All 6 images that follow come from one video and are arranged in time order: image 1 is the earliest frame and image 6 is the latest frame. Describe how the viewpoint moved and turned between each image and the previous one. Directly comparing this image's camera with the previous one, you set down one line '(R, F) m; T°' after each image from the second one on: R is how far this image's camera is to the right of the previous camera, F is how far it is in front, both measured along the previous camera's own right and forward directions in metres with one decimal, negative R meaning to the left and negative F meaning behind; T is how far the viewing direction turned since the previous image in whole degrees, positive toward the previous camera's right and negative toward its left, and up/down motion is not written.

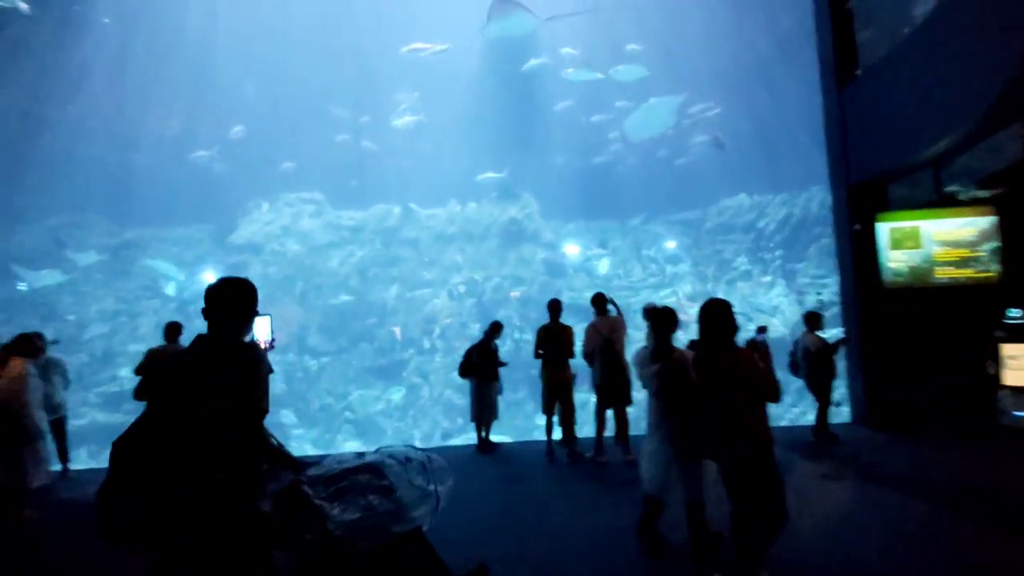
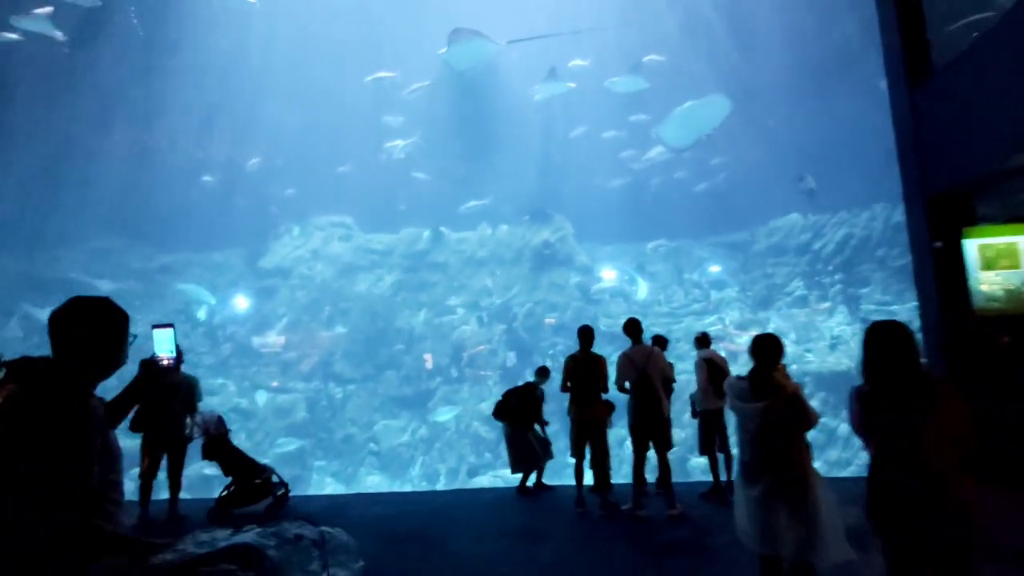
(+0.1, +0.7) m; -4°
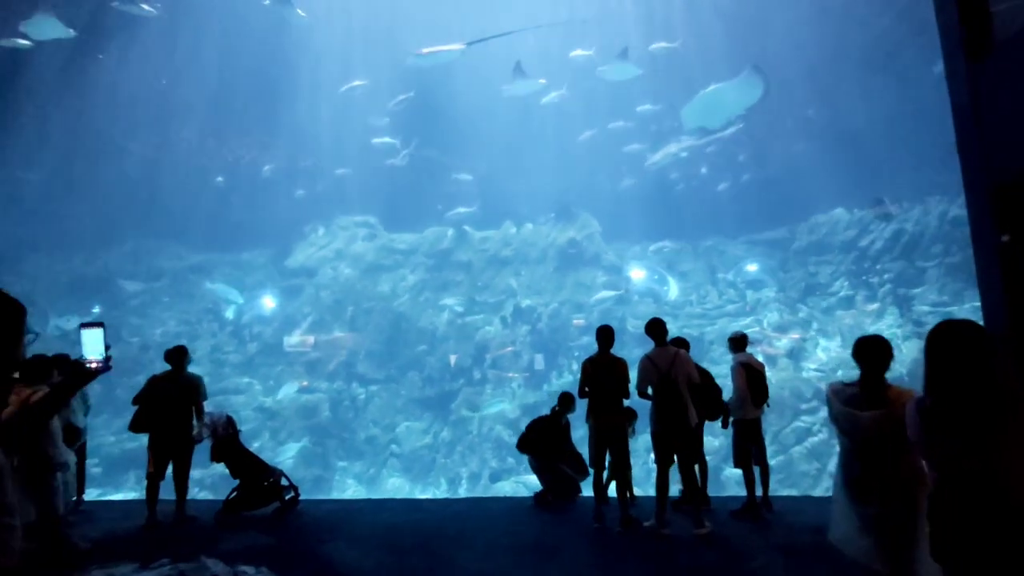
(+0.2, +0.4) m; -3°
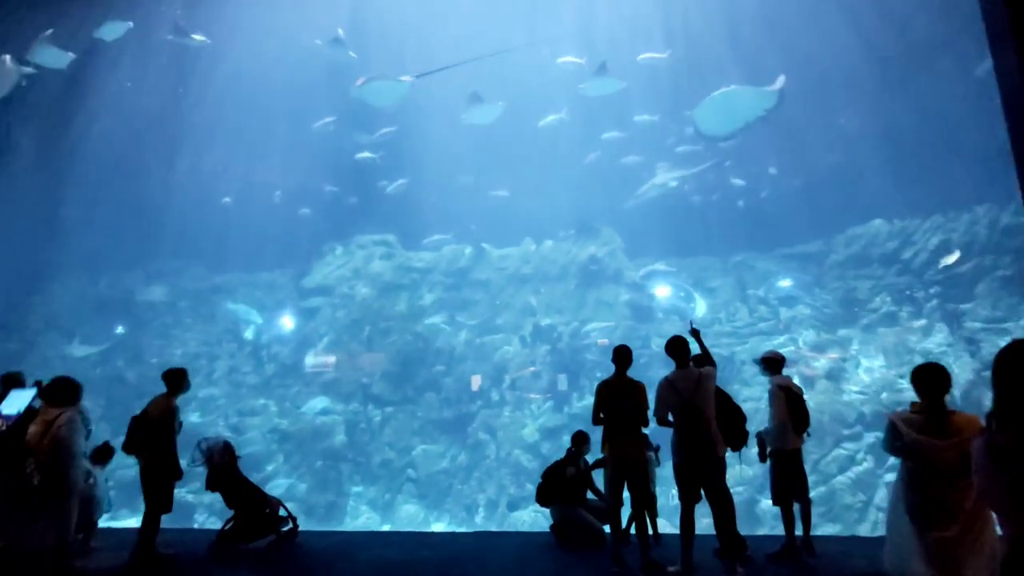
(+0.2, +0.4) m; -3°
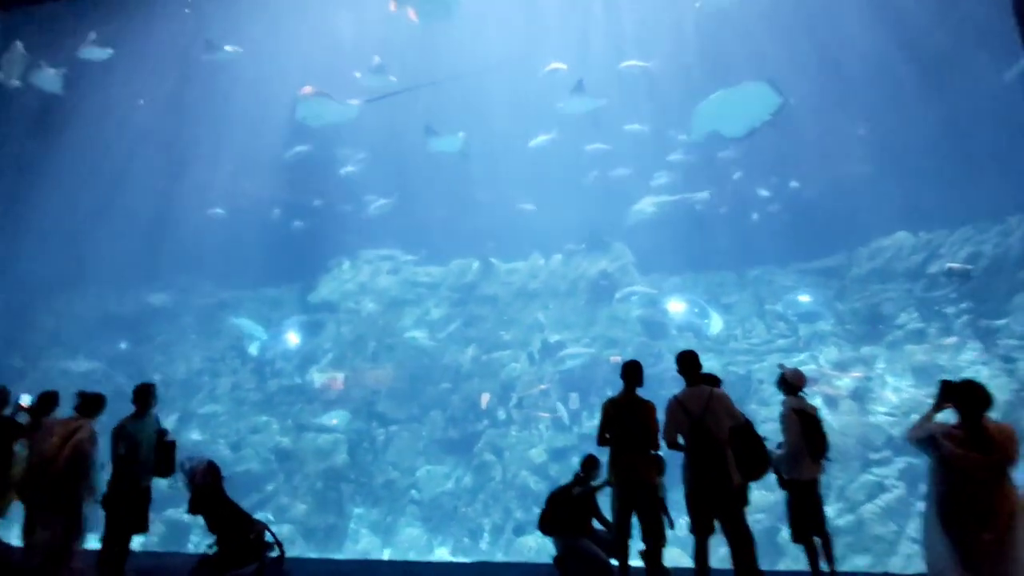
(+0.1, +0.3) m; -1°
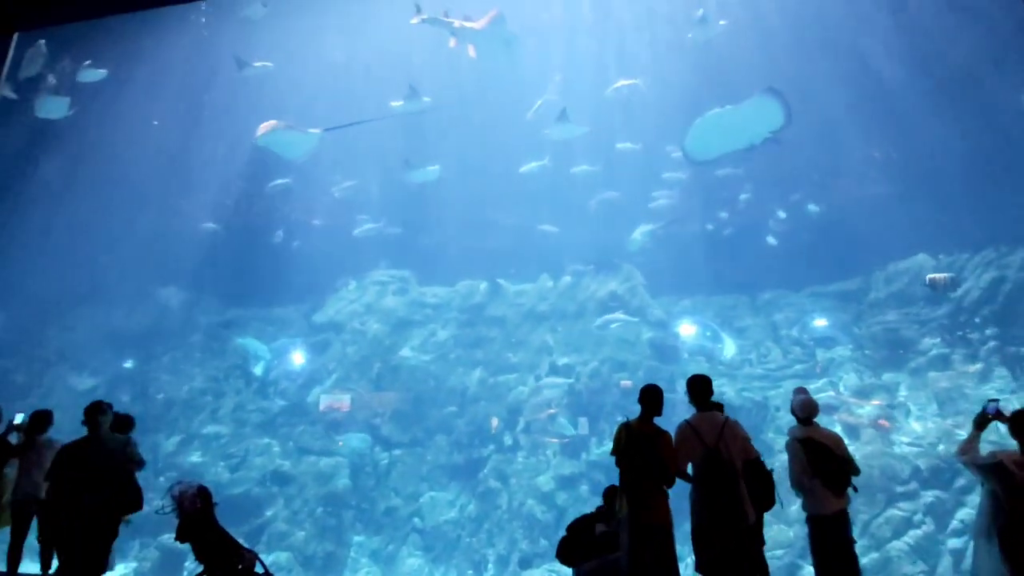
(0.0, +0.2) m; -1°
